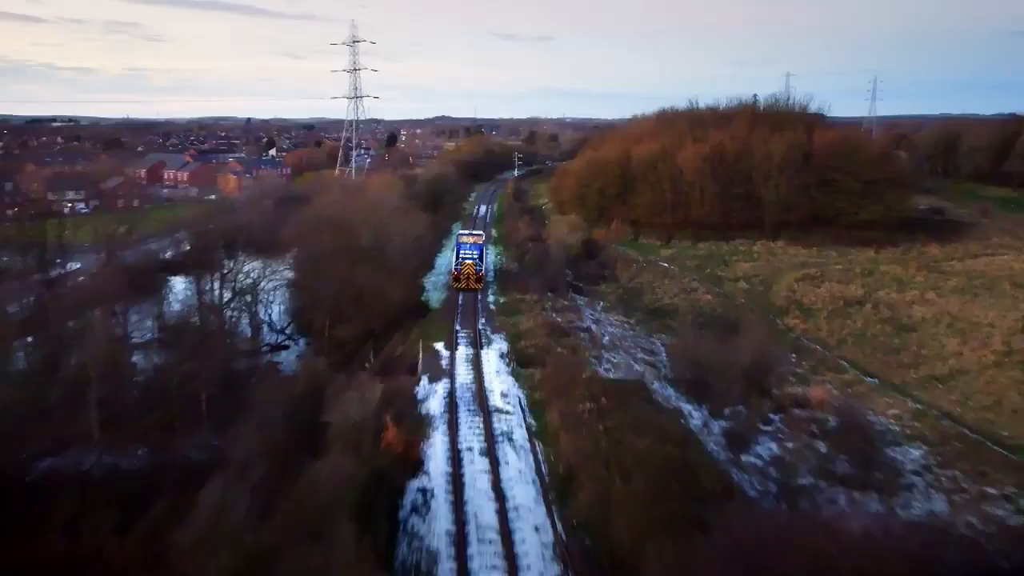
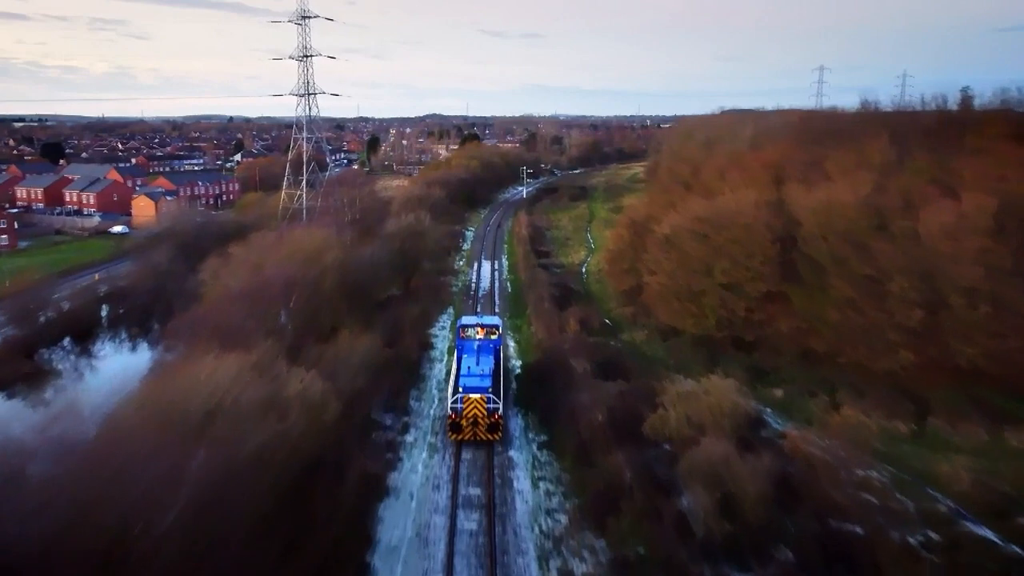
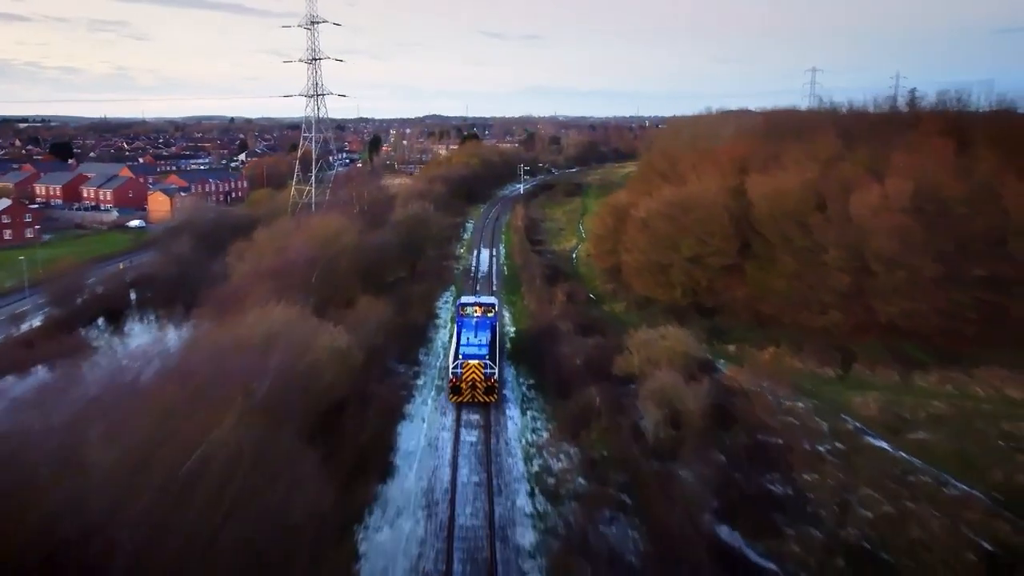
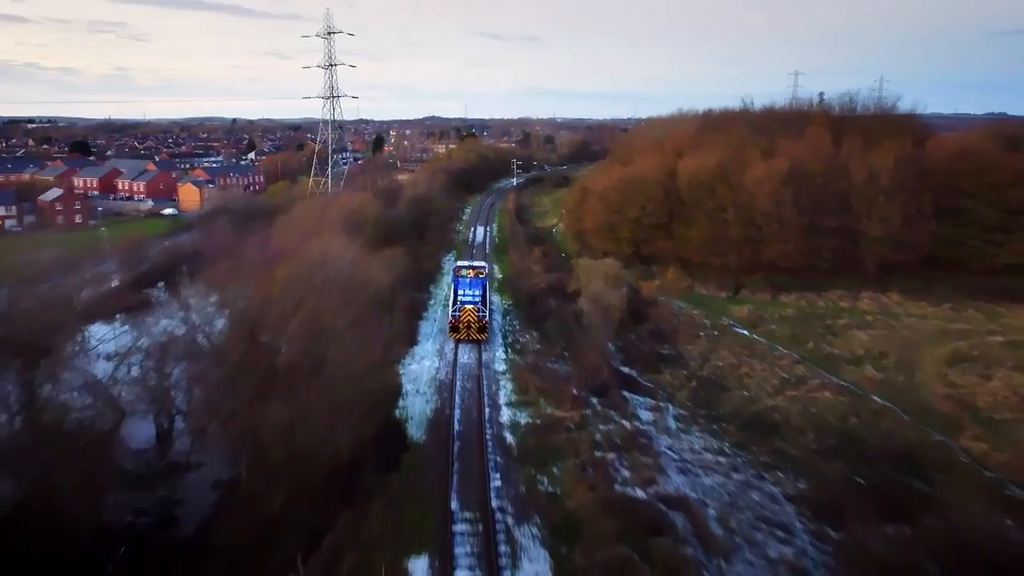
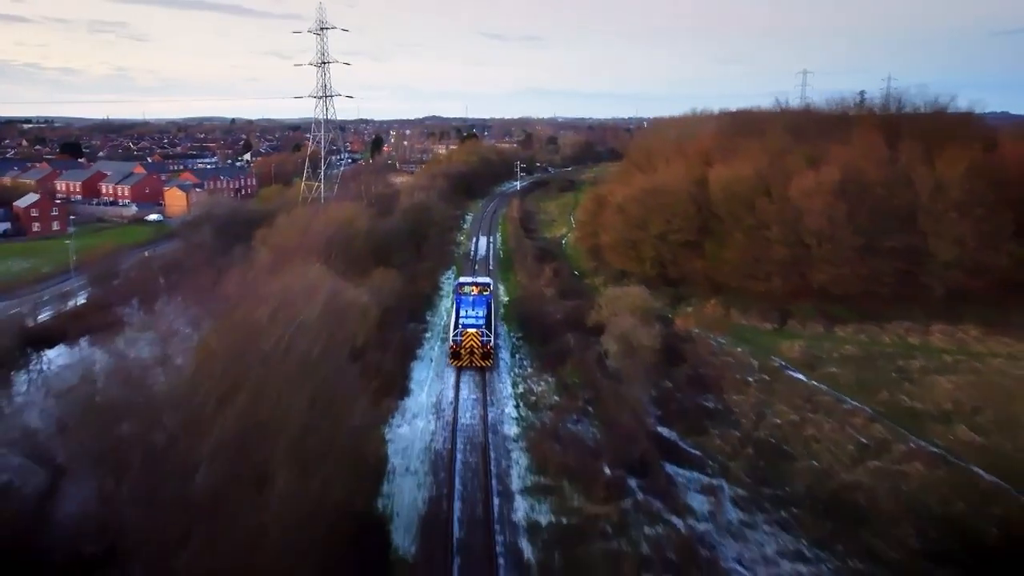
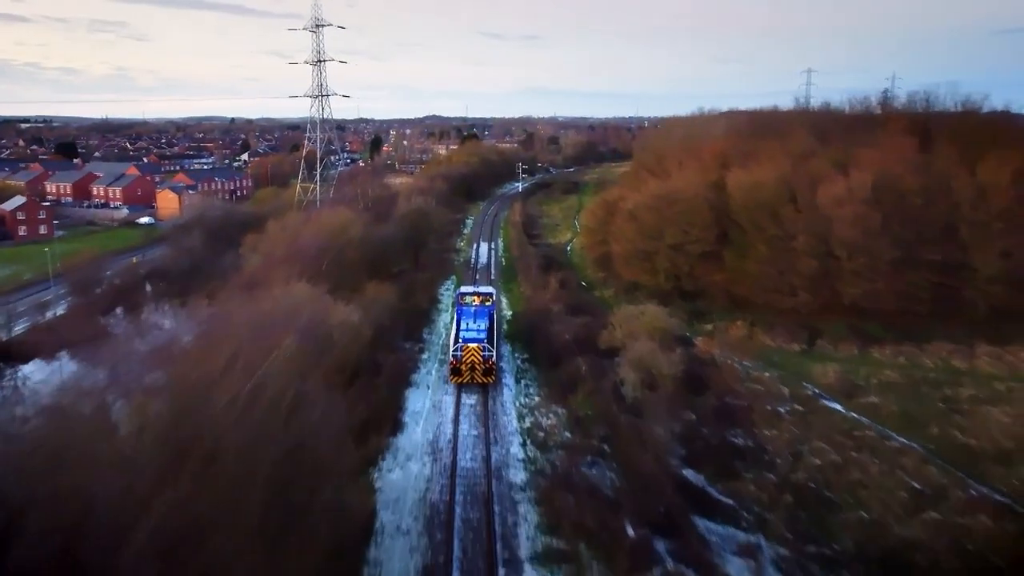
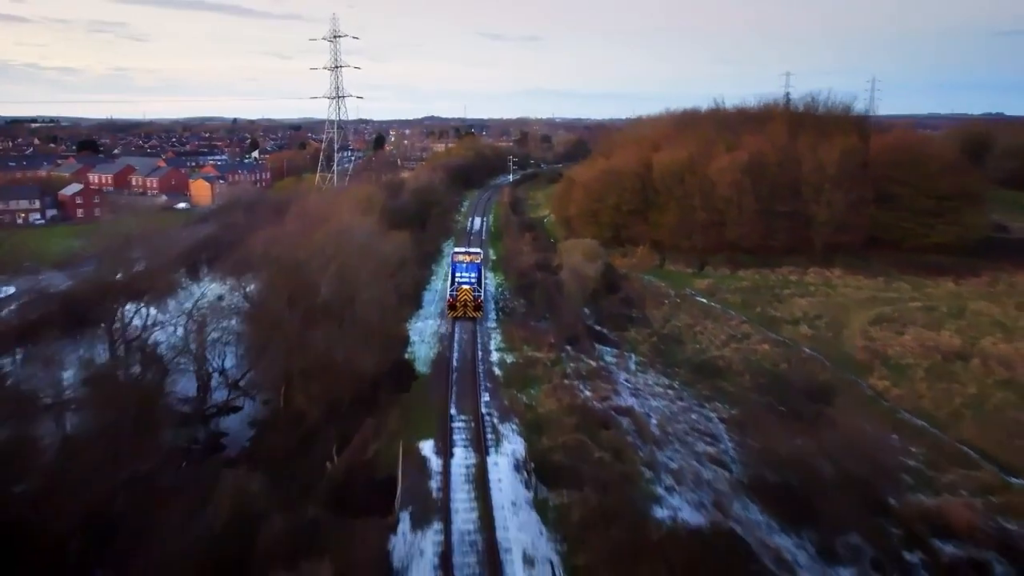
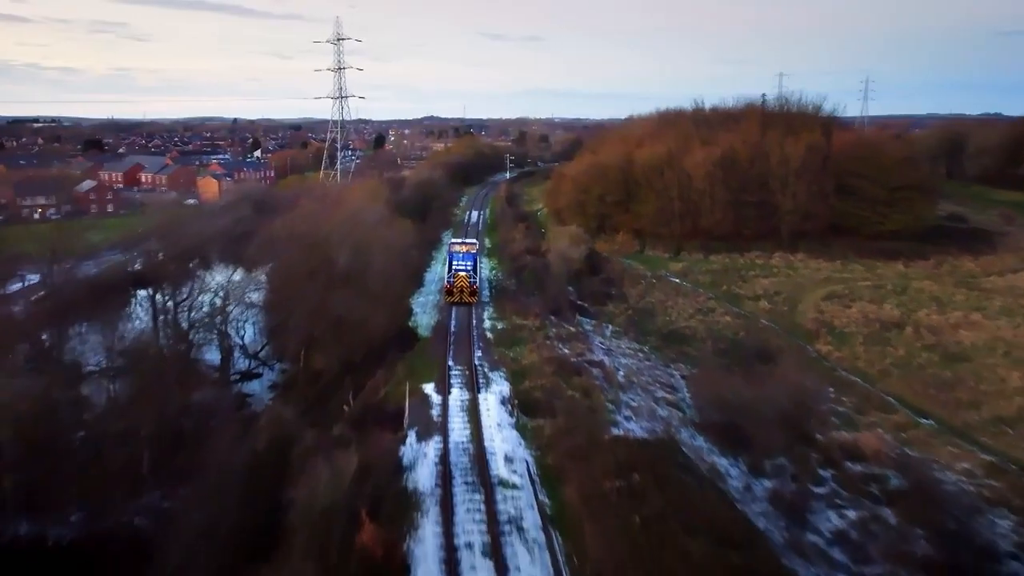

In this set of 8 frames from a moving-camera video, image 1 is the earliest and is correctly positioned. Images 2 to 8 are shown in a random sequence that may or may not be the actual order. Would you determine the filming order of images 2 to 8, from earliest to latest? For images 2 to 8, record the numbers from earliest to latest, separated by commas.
8, 7, 4, 5, 6, 3, 2
